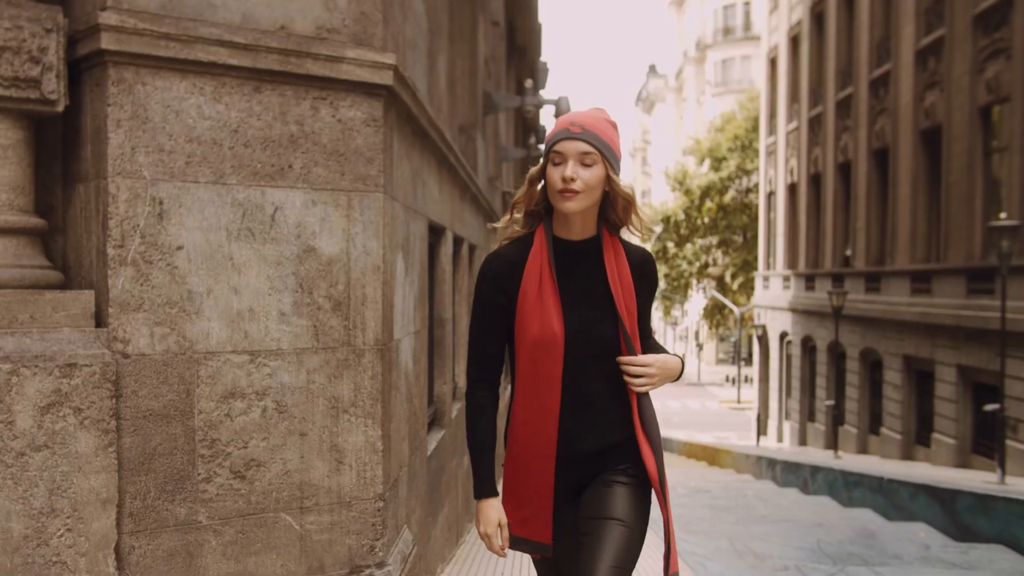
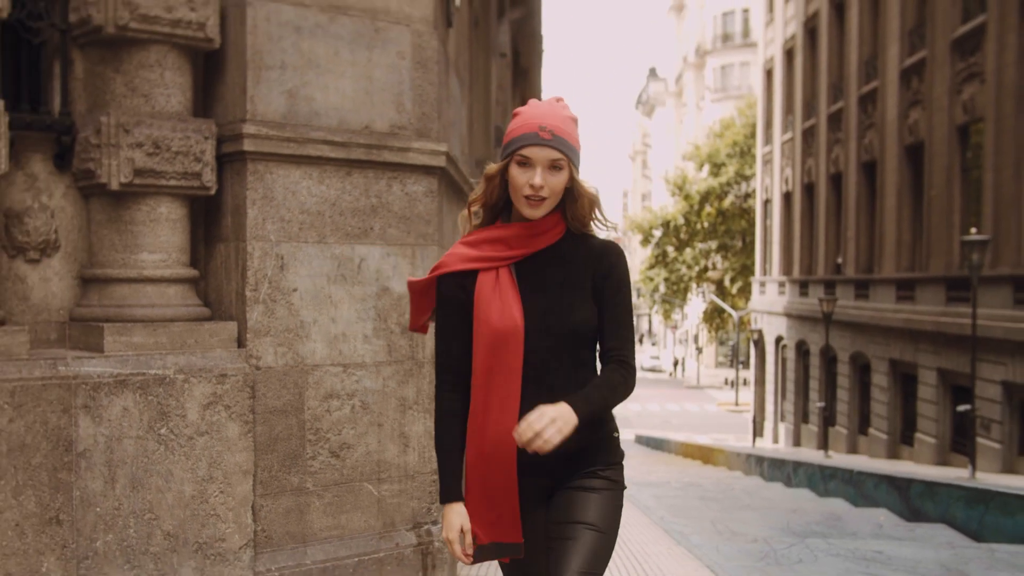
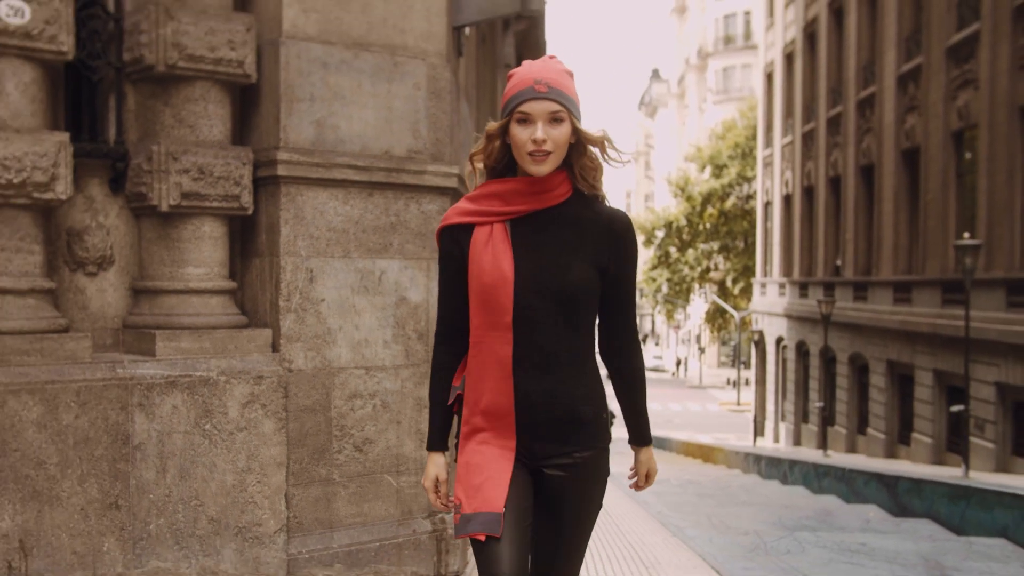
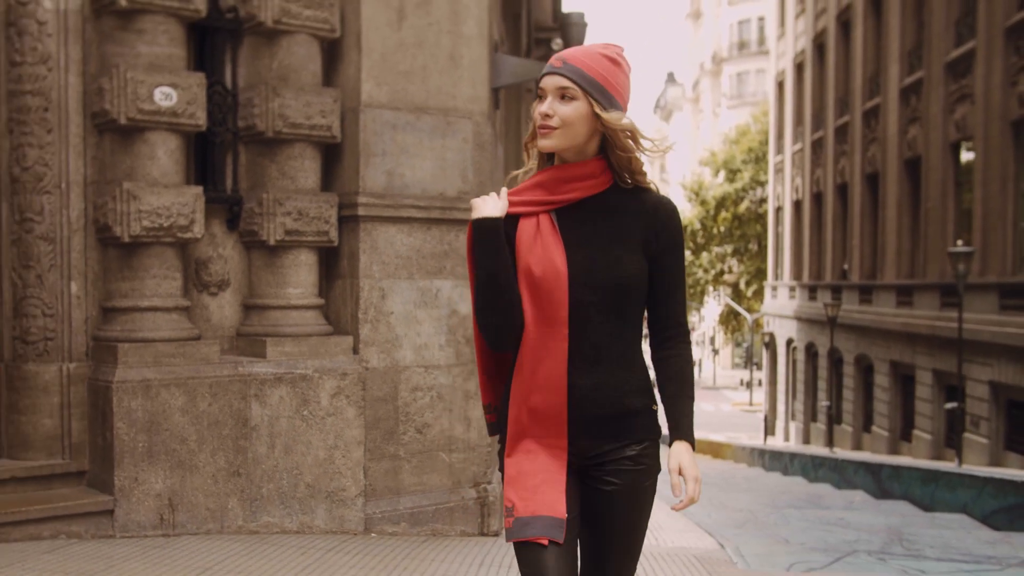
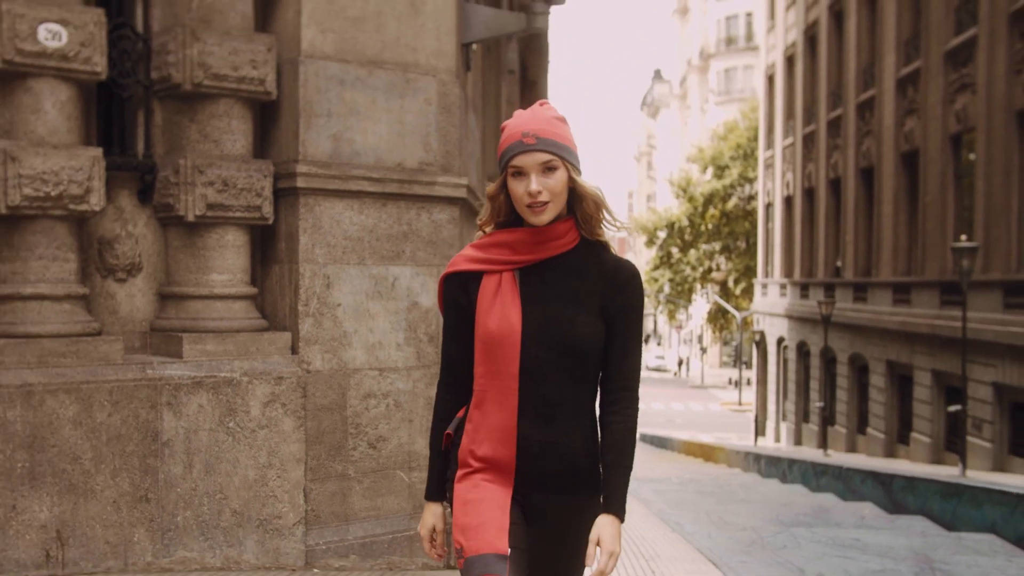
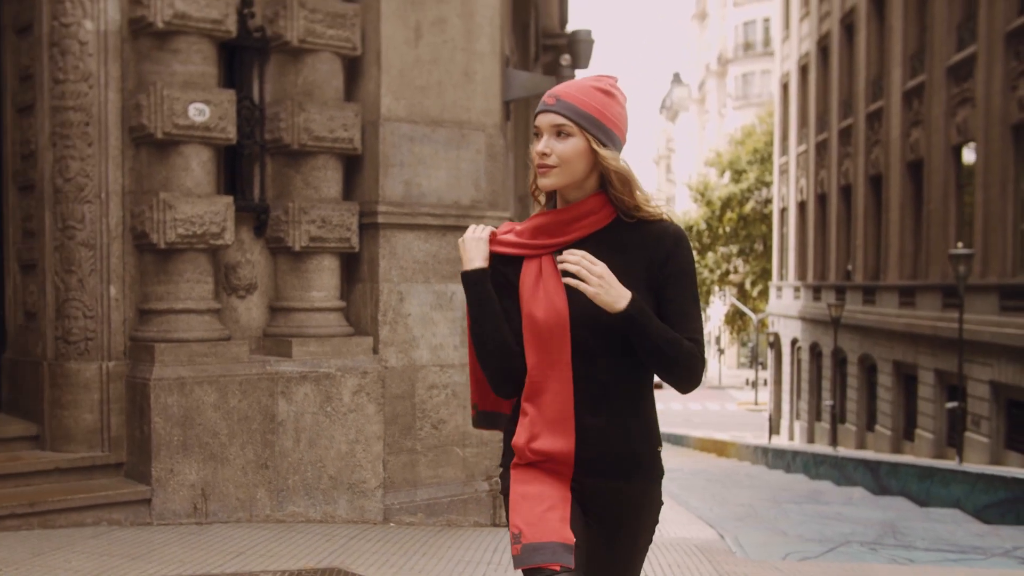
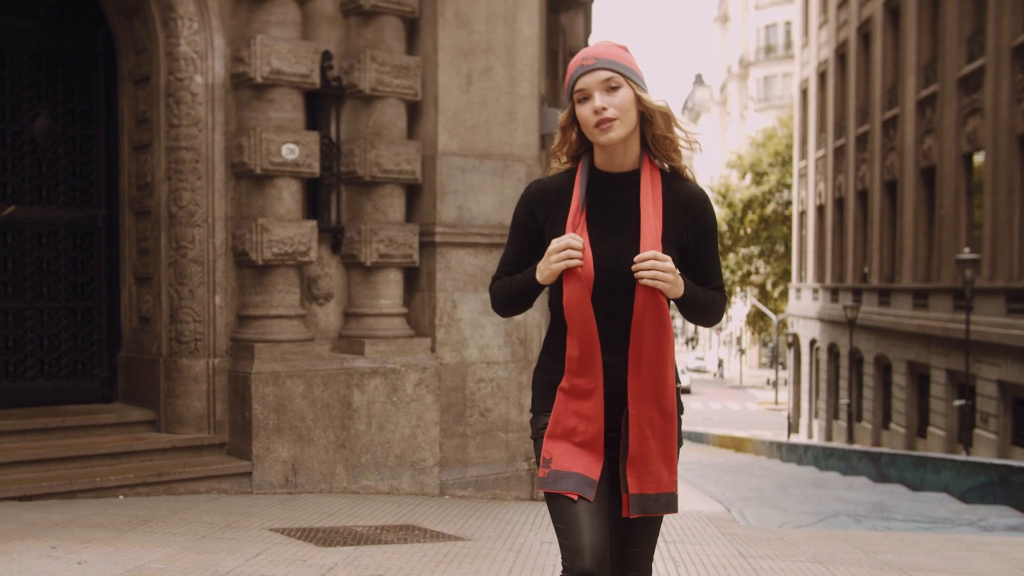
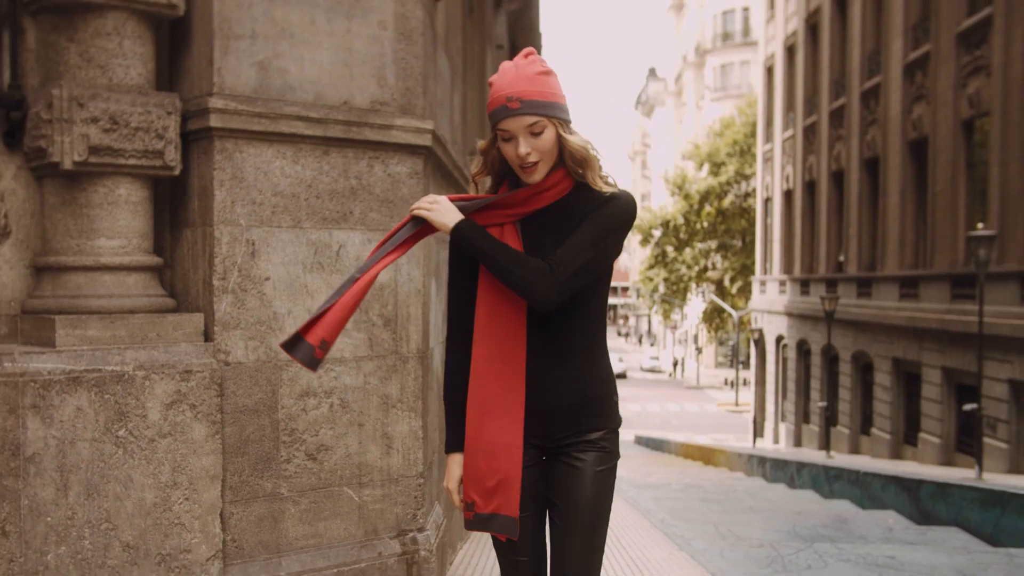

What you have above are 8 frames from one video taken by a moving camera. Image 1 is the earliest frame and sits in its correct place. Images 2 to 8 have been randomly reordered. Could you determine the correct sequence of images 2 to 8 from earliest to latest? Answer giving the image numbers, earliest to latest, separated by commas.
8, 2, 3, 5, 4, 6, 7
